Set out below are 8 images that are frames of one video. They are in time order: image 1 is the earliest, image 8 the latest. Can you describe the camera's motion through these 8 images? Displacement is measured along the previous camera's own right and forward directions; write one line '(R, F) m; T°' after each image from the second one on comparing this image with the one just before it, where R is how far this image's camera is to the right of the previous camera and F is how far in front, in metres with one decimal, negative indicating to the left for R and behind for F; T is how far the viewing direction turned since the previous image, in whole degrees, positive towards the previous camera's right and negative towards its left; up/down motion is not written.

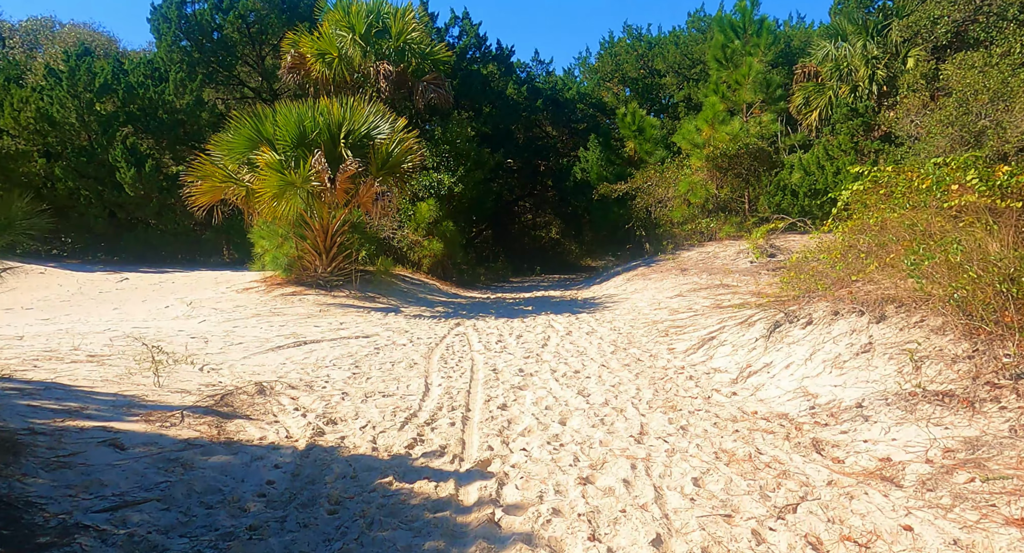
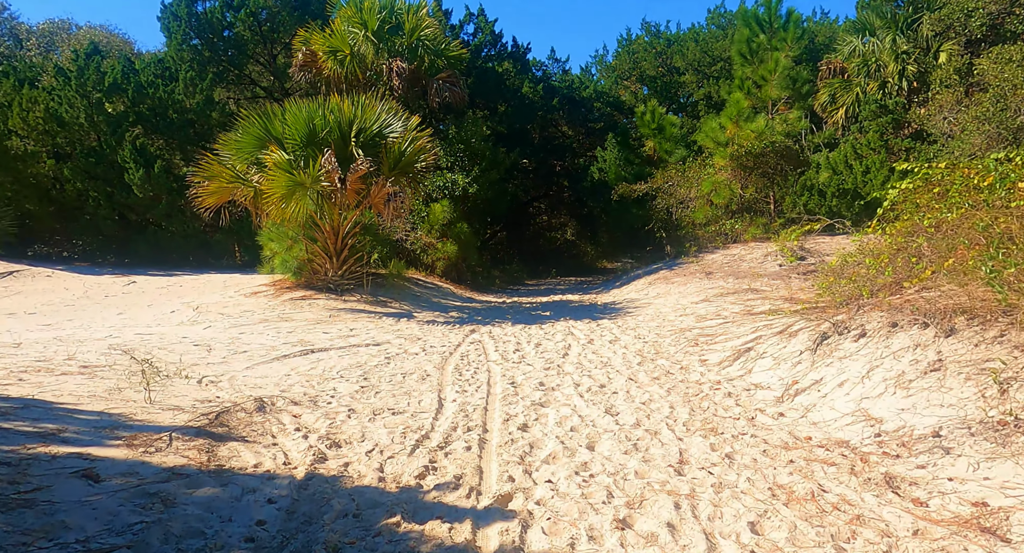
(0.0, +0.4) m; -1°
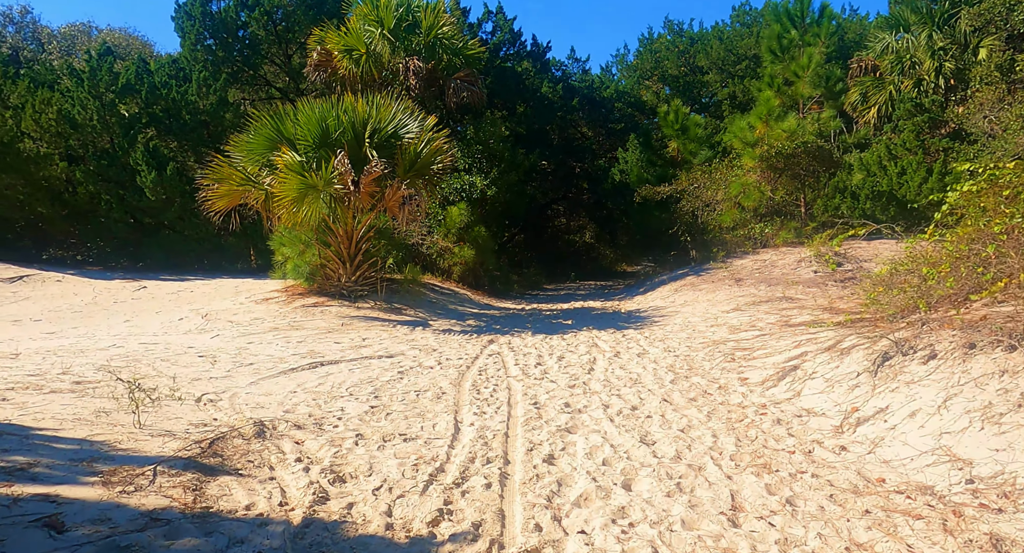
(0.0, +0.4) m; -1°
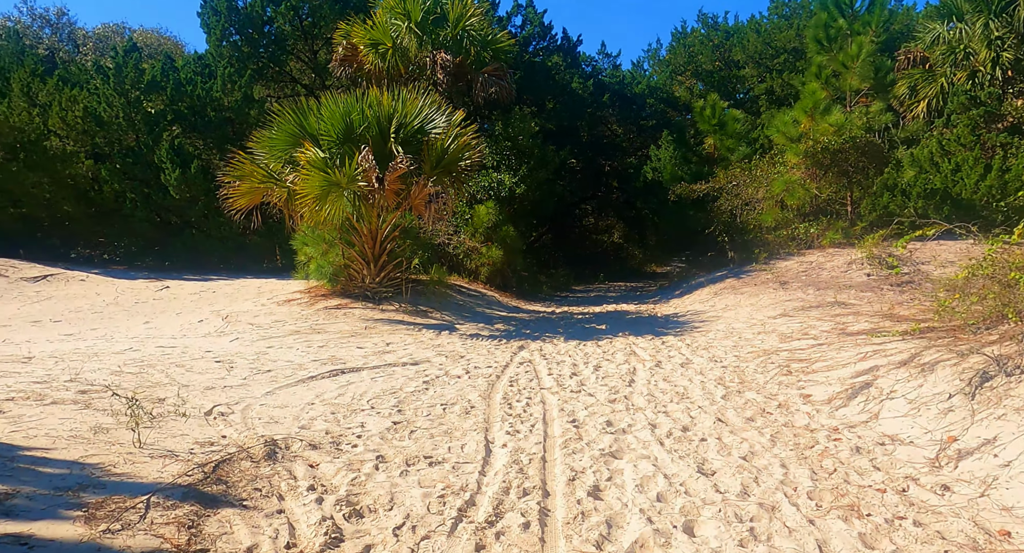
(-0.1, +0.5) m; -2°
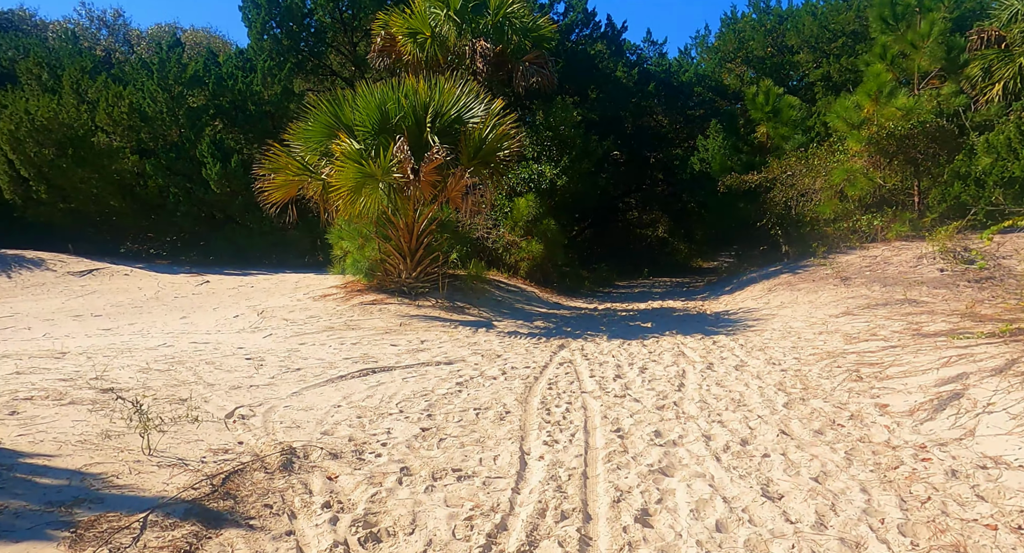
(0.0, +0.4) m; -4°
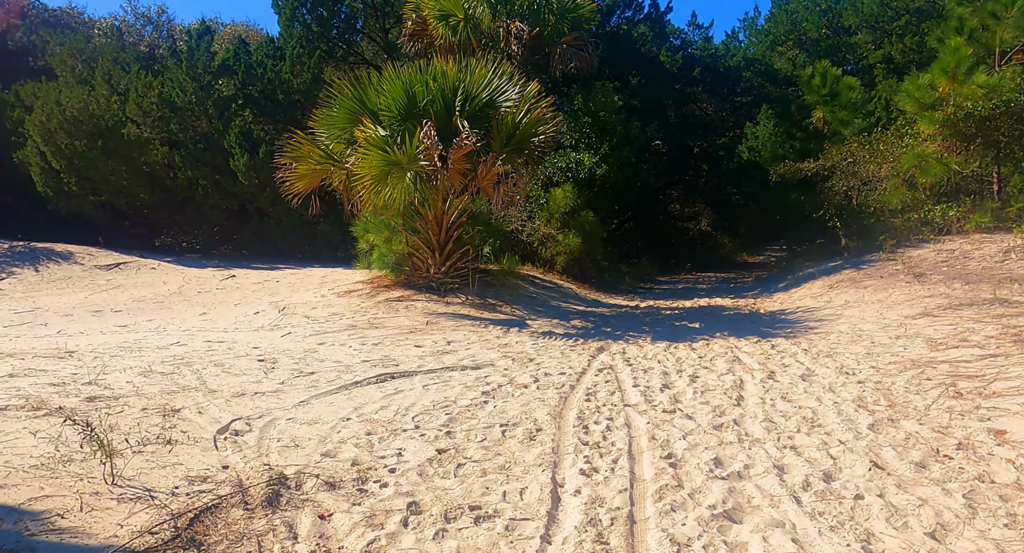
(0.0, +0.6) m; -3°
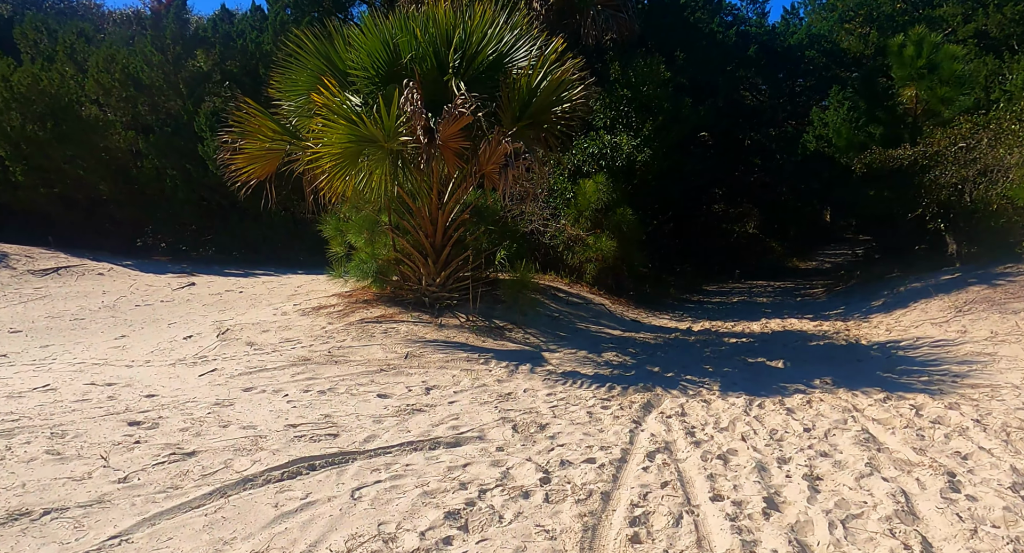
(+0.2, +2.2) m; -3°
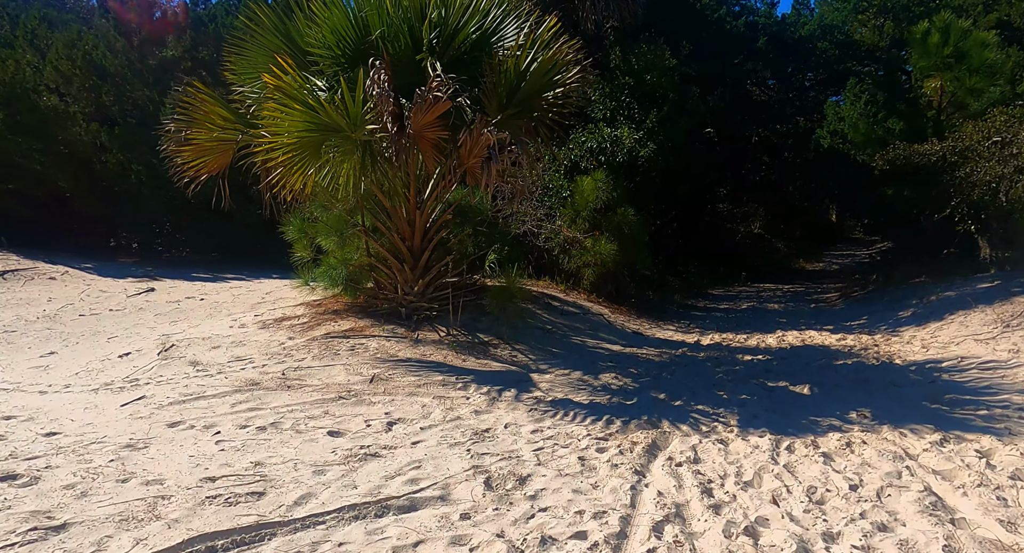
(+0.1, +0.8) m; 0°
